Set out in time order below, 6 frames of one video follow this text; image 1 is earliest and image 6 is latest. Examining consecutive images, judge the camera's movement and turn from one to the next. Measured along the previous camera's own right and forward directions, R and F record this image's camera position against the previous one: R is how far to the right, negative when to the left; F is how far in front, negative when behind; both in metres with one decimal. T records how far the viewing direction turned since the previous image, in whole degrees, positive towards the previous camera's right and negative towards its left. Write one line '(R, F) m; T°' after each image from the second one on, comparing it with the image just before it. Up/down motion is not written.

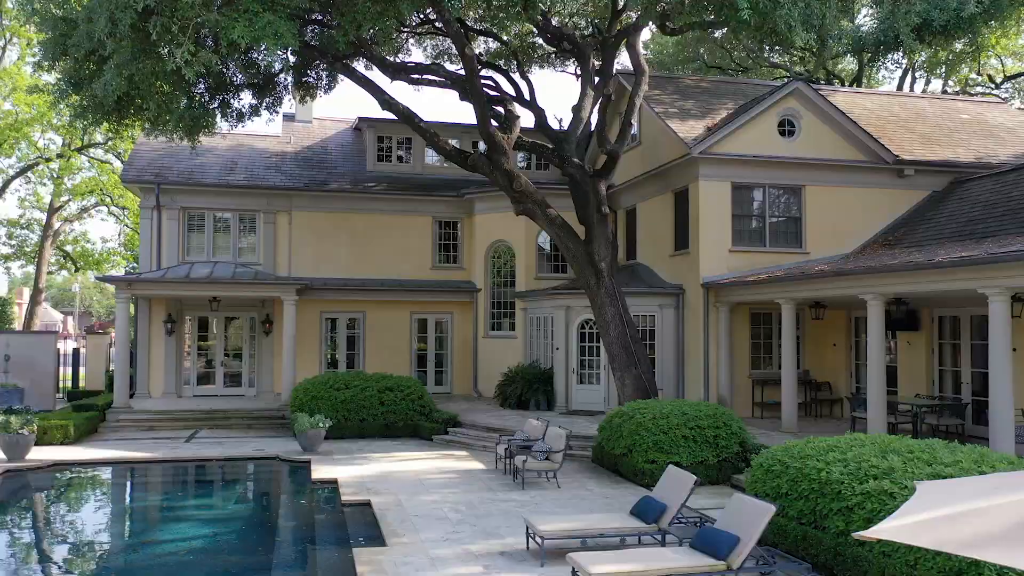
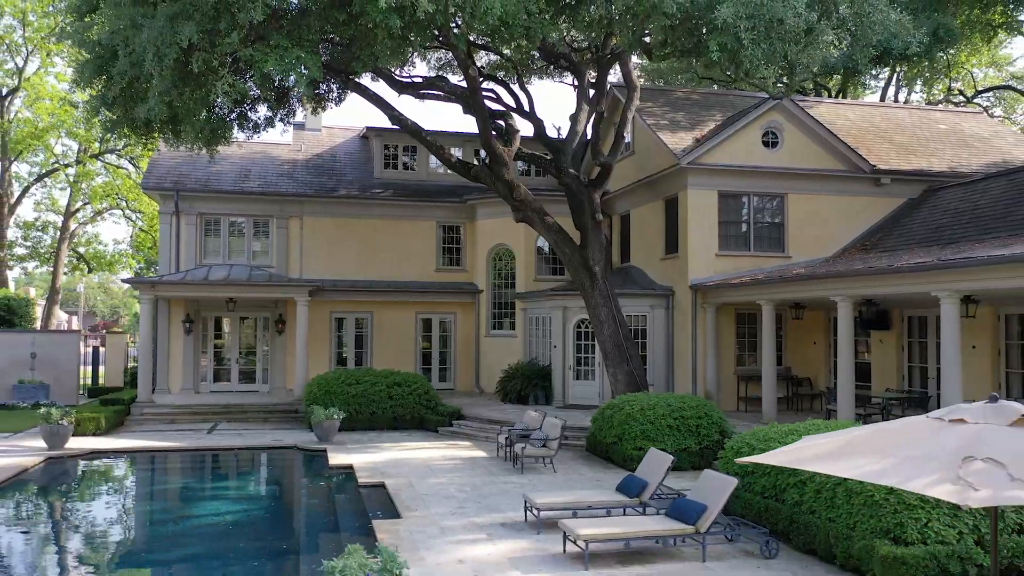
(0.0, -1.2) m; 0°
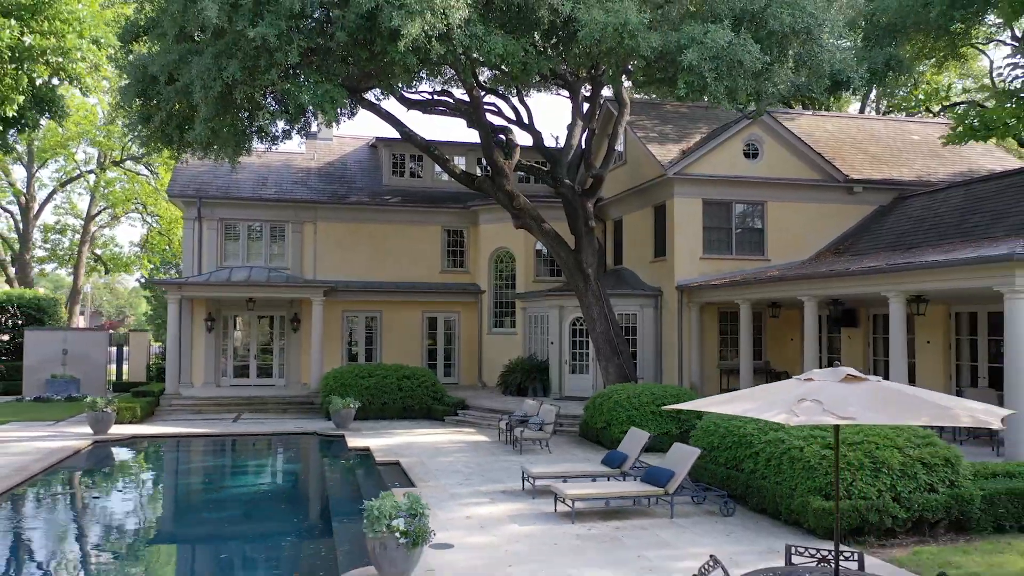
(0.0, -1.6) m; 0°
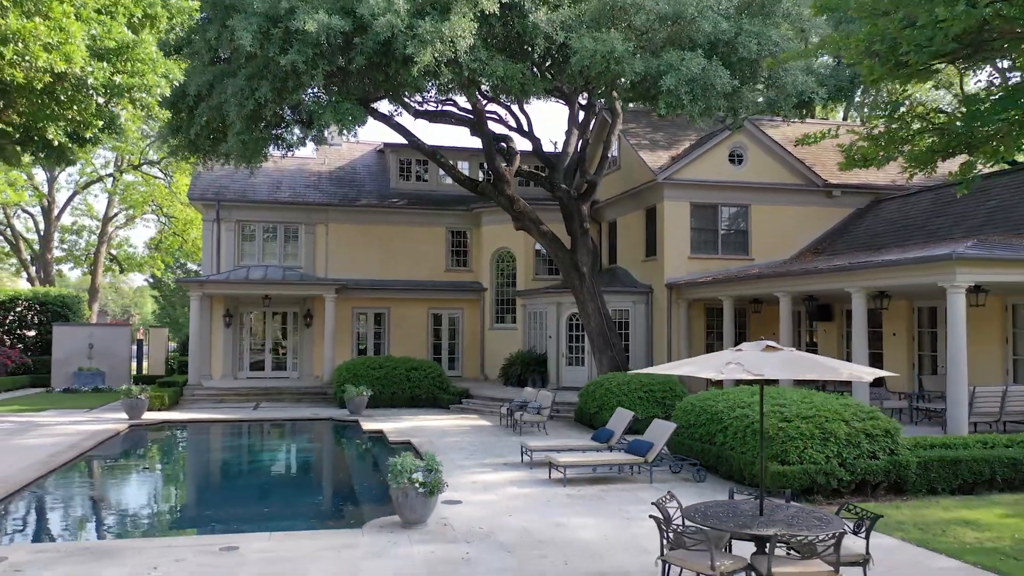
(0.0, -1.5) m; 0°
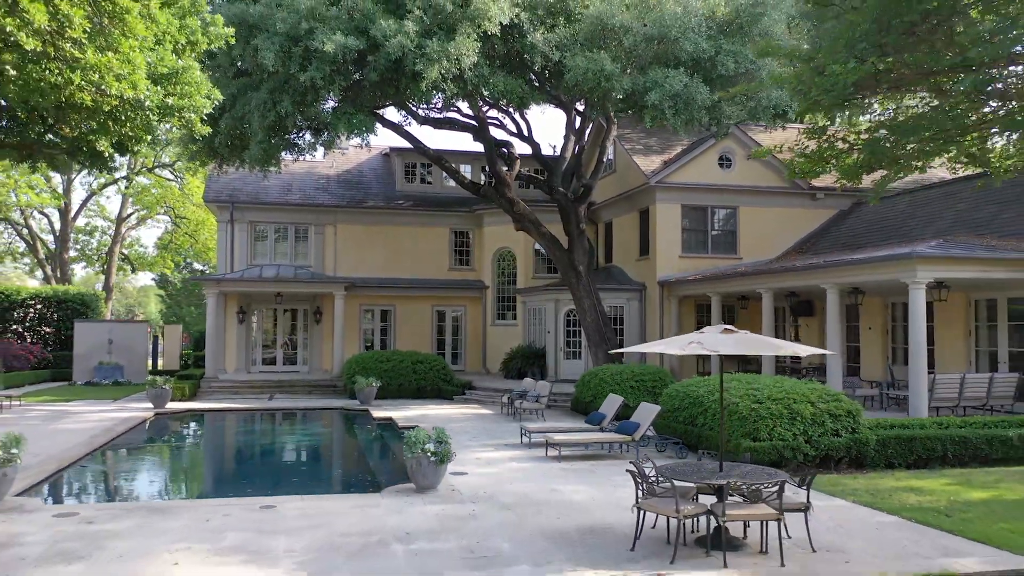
(0.0, -1.2) m; 0°
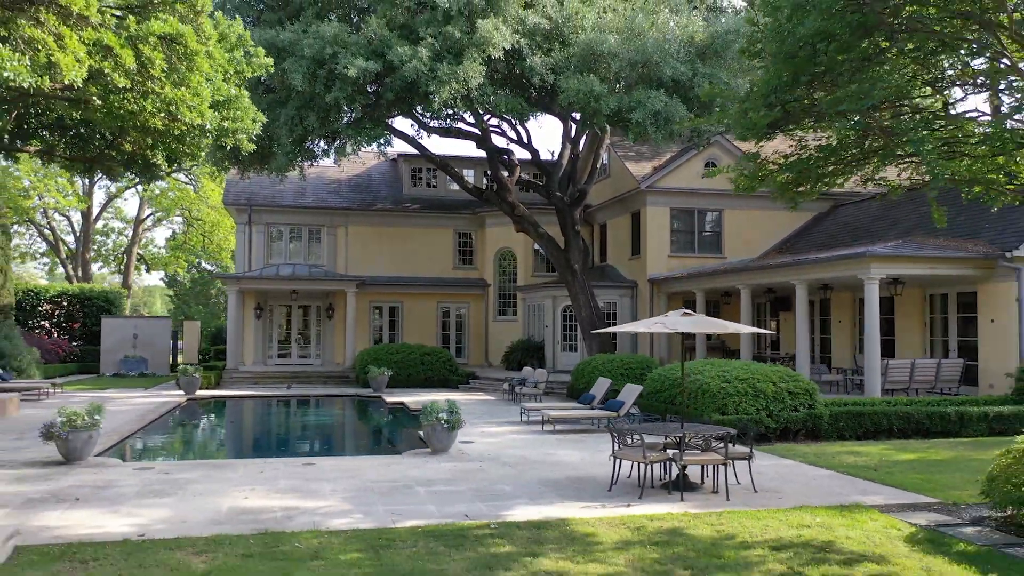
(0.0, -1.8) m; 0°
